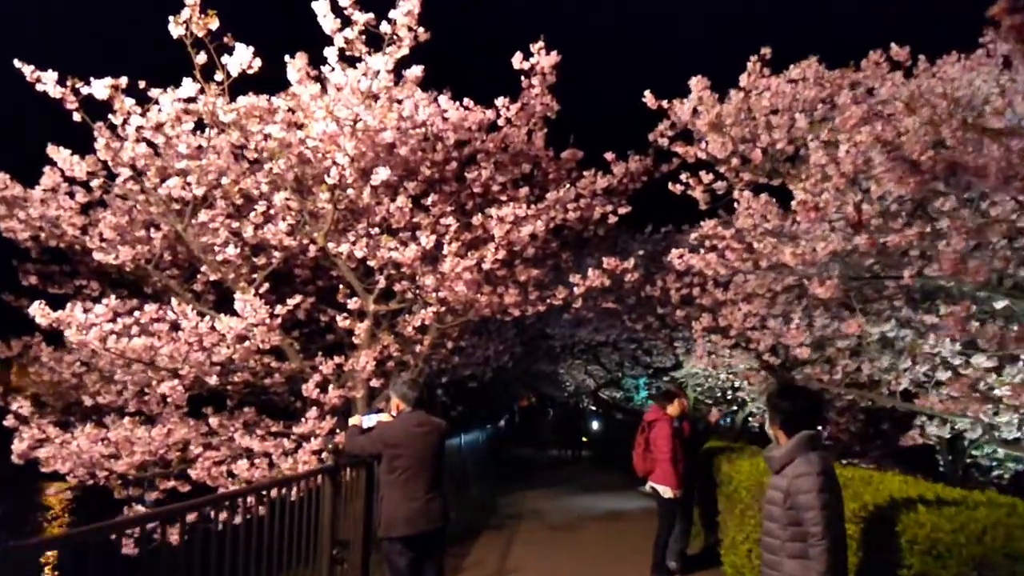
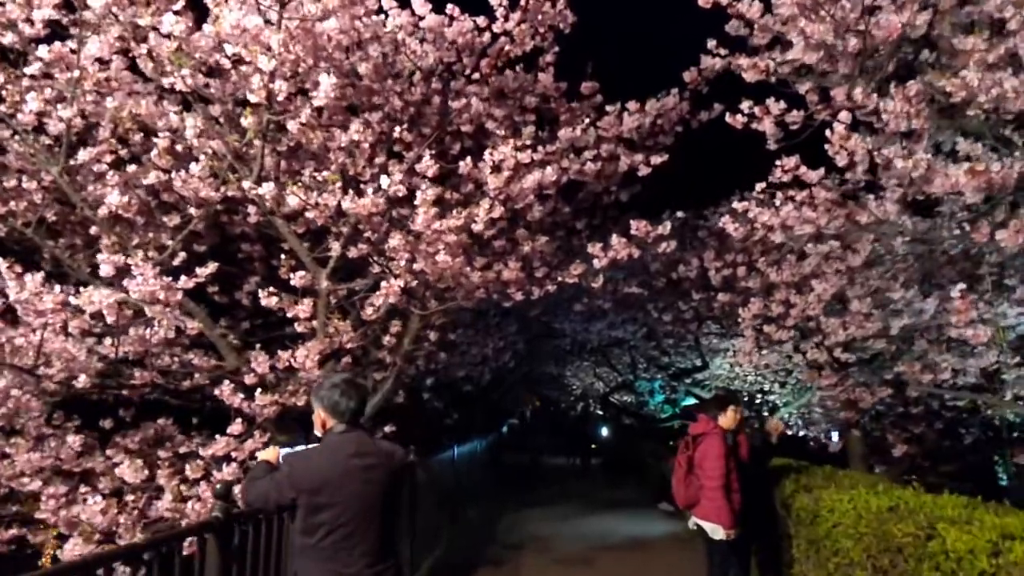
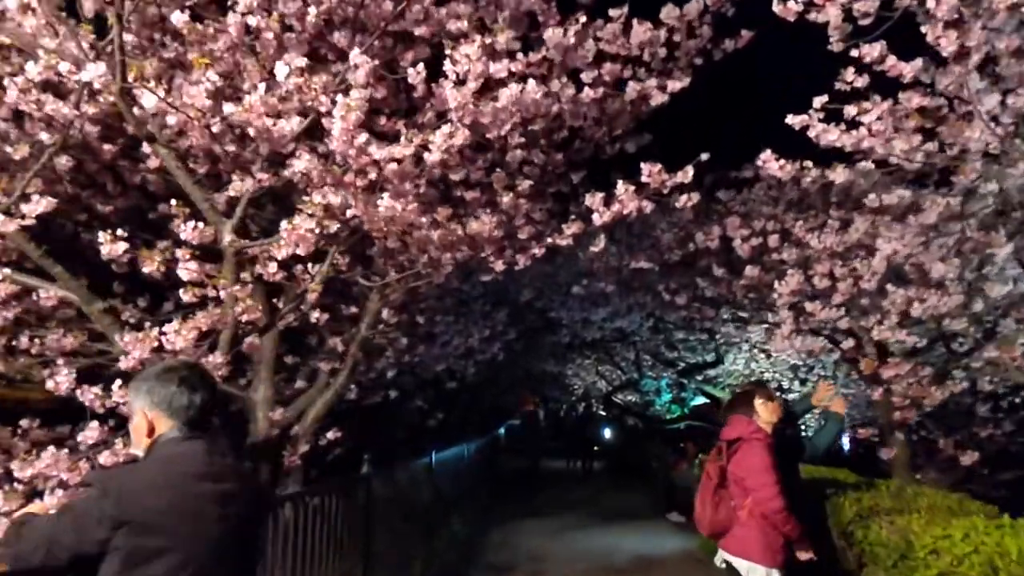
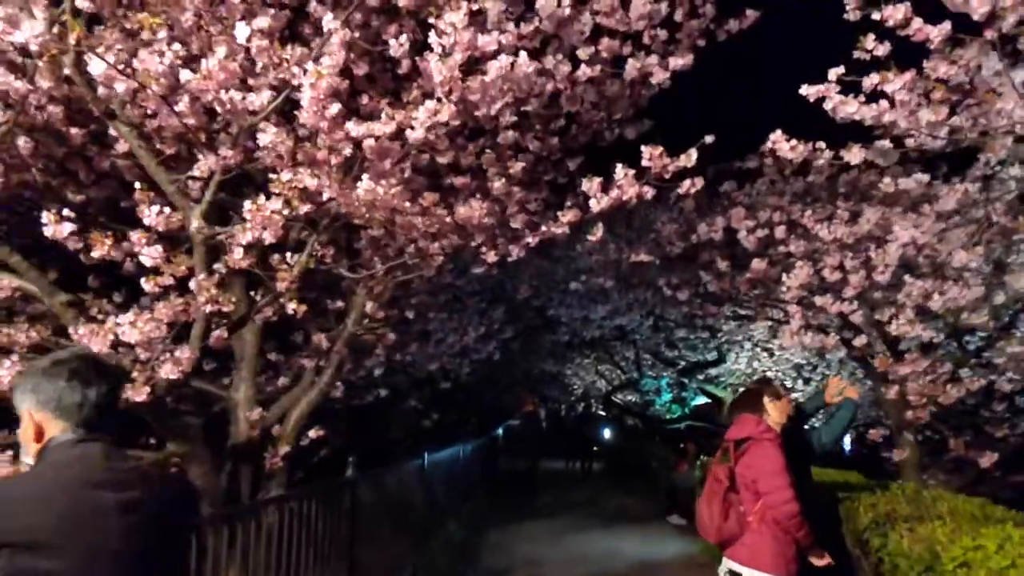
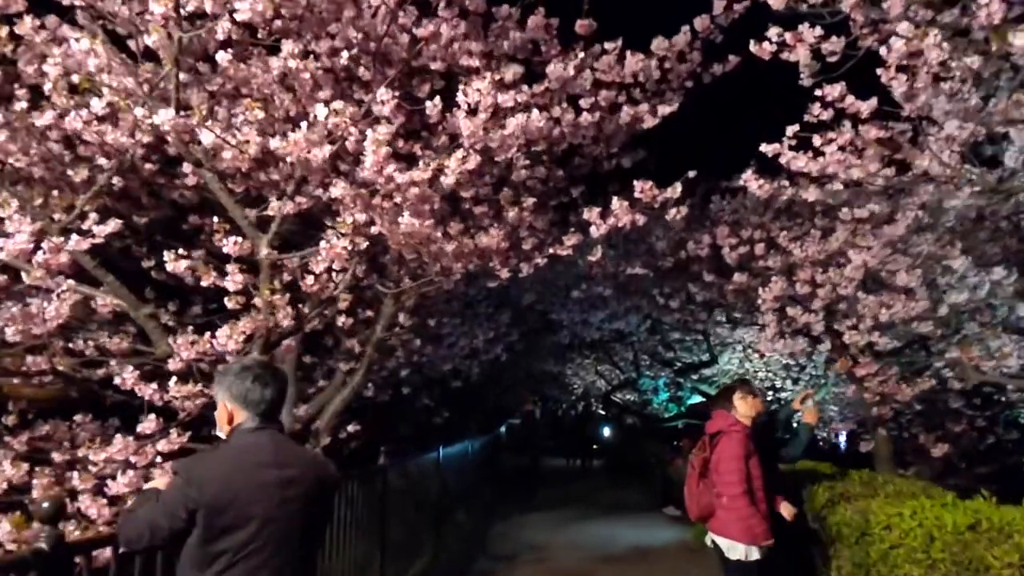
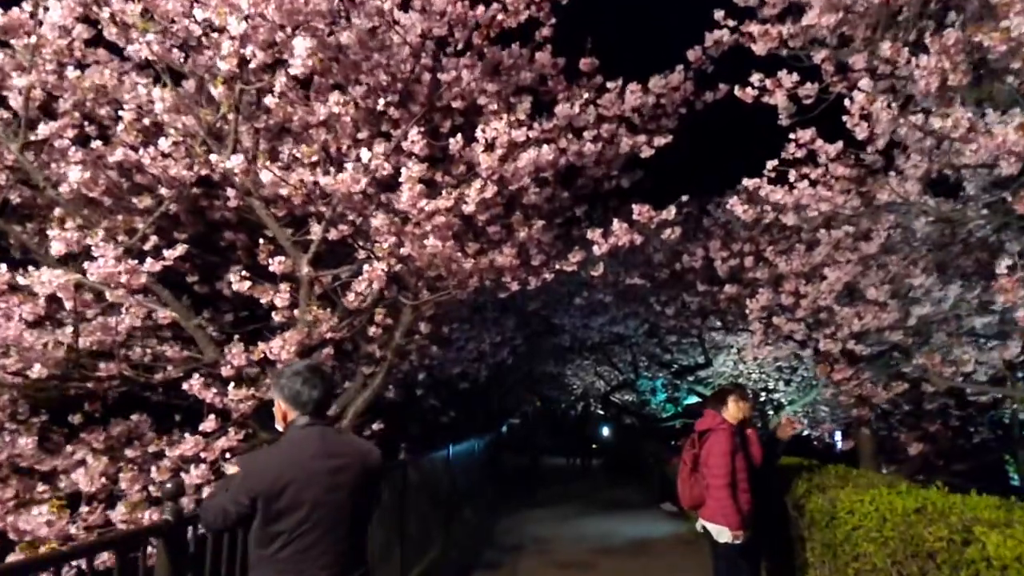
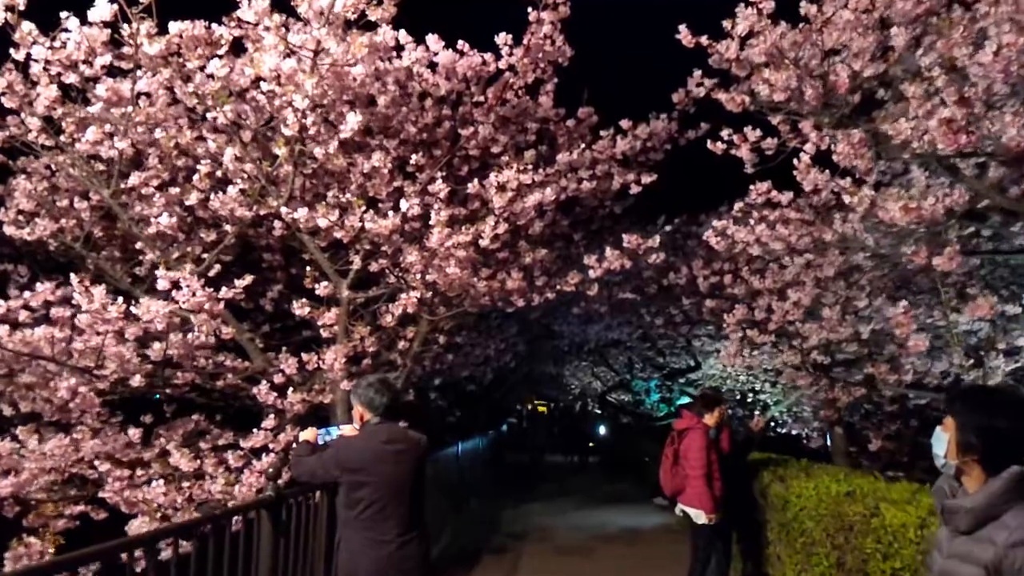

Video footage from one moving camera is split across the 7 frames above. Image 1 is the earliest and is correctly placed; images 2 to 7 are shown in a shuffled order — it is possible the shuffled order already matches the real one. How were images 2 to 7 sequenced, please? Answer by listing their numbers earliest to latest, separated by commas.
7, 2, 6, 5, 3, 4
